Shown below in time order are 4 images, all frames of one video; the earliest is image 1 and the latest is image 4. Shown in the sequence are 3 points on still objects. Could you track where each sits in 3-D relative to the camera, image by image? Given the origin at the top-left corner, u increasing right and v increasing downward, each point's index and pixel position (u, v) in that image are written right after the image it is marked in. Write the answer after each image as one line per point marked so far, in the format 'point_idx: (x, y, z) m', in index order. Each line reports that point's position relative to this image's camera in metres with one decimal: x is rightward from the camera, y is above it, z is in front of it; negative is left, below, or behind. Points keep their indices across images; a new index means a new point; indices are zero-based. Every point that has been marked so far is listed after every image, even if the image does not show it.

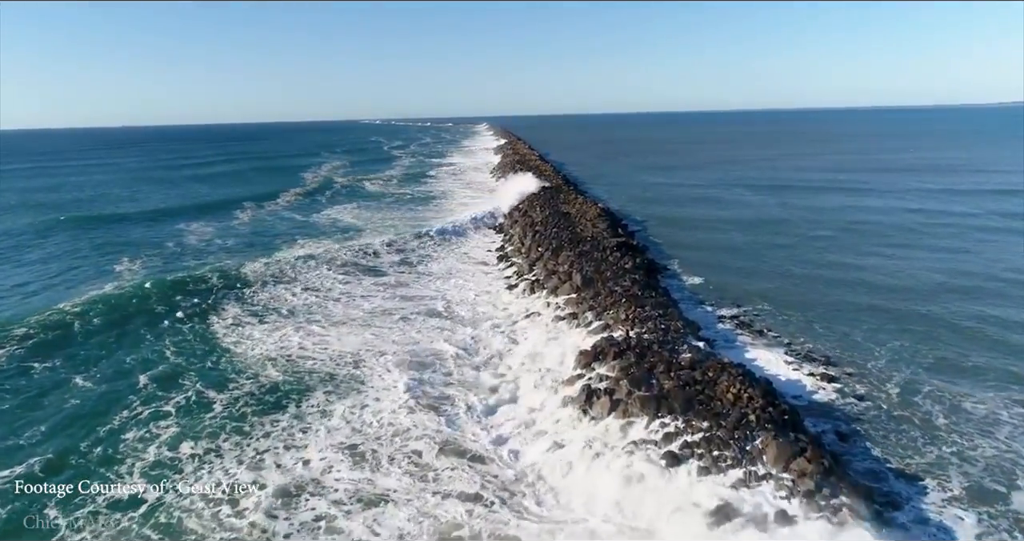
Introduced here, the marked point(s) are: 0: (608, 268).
0: (+2.8, +0.1, +18.2) m
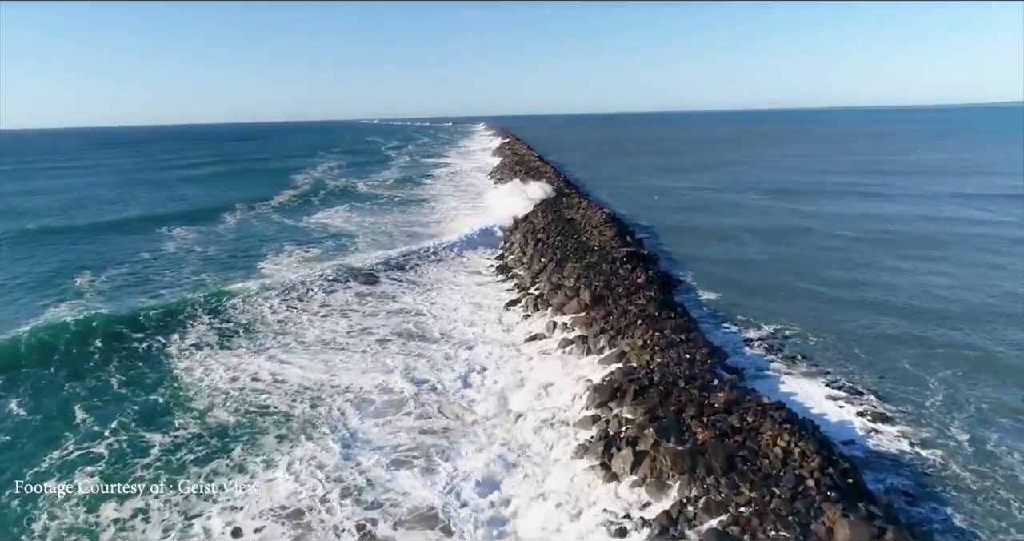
0: (+2.9, -0.3, +16.6) m
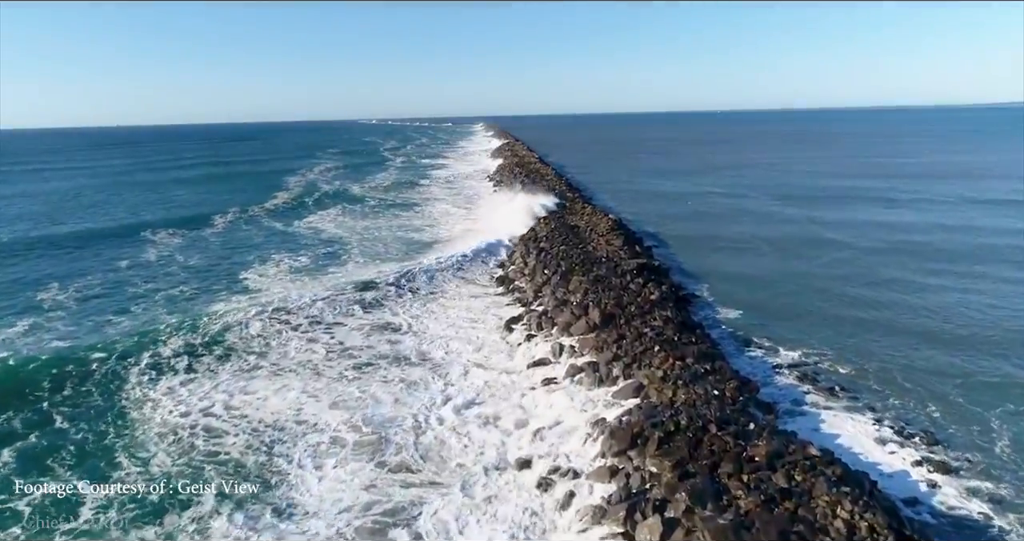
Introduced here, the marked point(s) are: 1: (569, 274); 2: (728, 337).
0: (+2.9, -0.7, +15.1) m
1: (+1.6, -0.1, +17.5) m
2: (+5.1, -1.6, +14.3) m
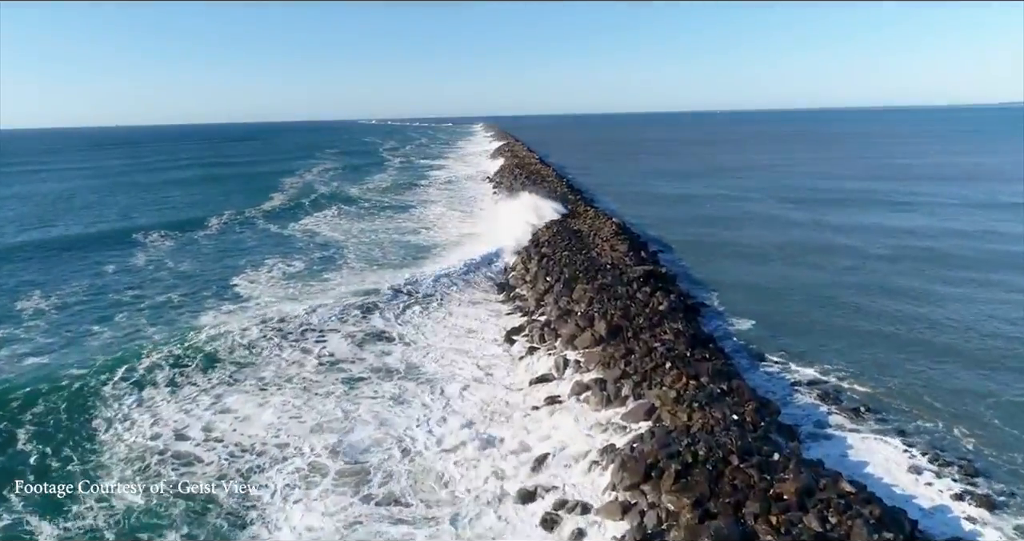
0: (+3.0, -0.9, +14.3) m
1: (+1.7, -0.3, +16.7) m
2: (+5.1, -1.8, +13.5) m
